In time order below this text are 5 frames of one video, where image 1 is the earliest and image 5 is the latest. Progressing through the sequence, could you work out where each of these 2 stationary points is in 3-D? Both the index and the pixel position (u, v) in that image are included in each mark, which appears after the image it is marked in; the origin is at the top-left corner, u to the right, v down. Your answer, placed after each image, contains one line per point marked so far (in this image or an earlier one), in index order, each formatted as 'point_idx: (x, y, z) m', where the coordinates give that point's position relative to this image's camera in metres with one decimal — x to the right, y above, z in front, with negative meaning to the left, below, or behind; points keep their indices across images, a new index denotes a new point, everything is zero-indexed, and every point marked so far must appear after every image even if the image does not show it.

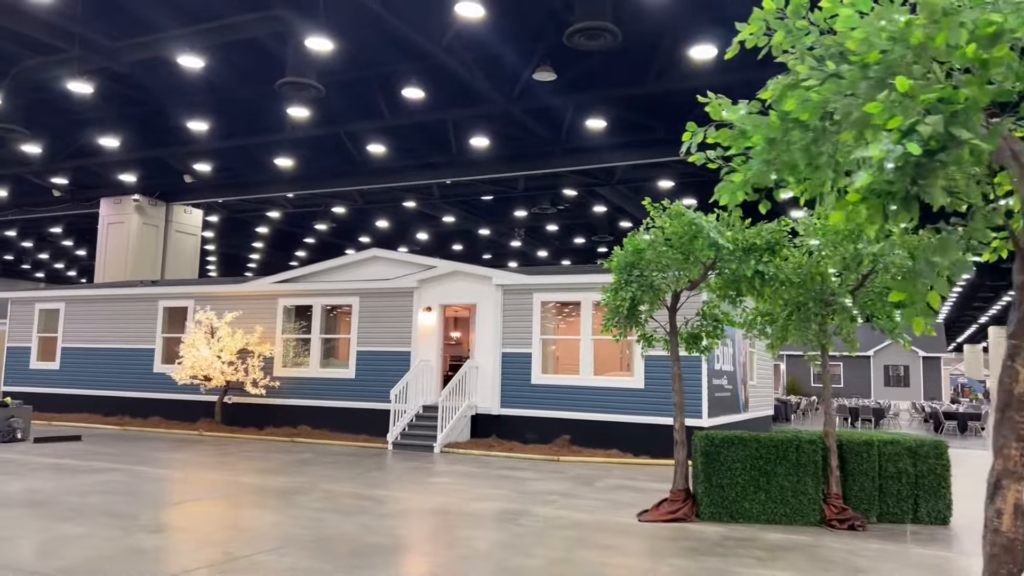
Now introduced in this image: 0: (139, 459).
0: (-4.9, -2.3, +10.0) m
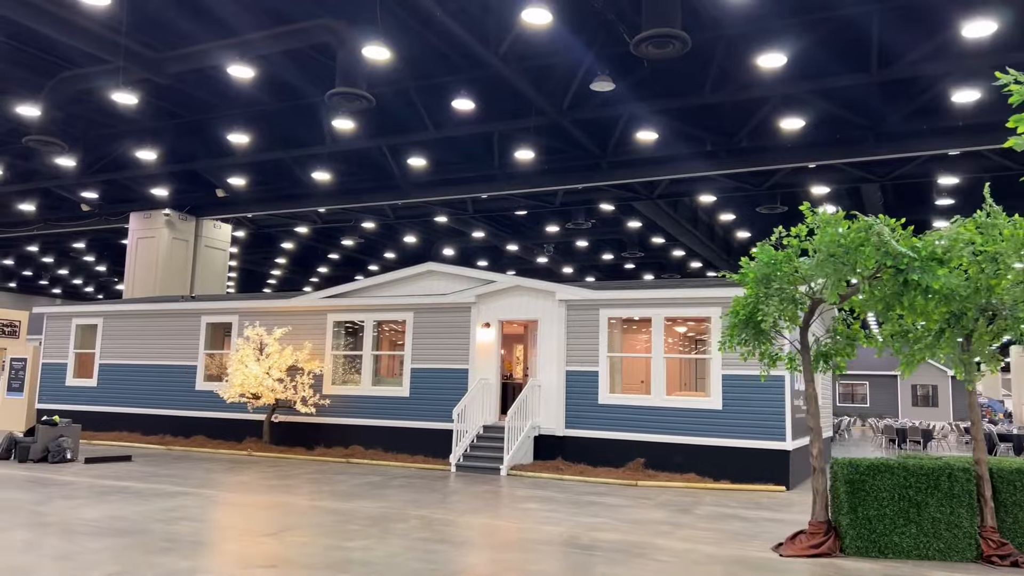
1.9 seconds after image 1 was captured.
0: (-3.9, -2.4, +9.5) m
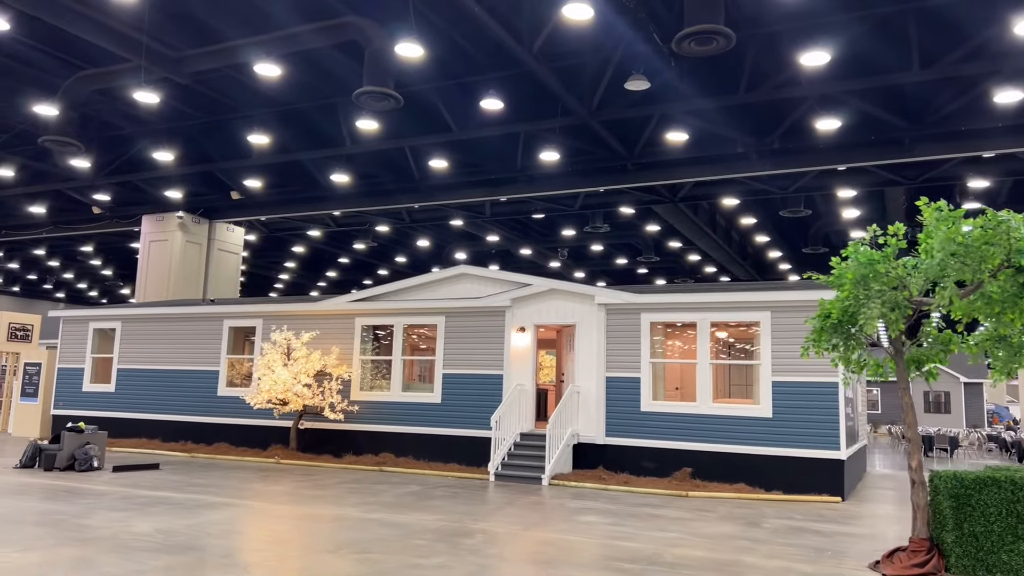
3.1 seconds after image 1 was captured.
0: (-3.3, -2.5, +9.1) m
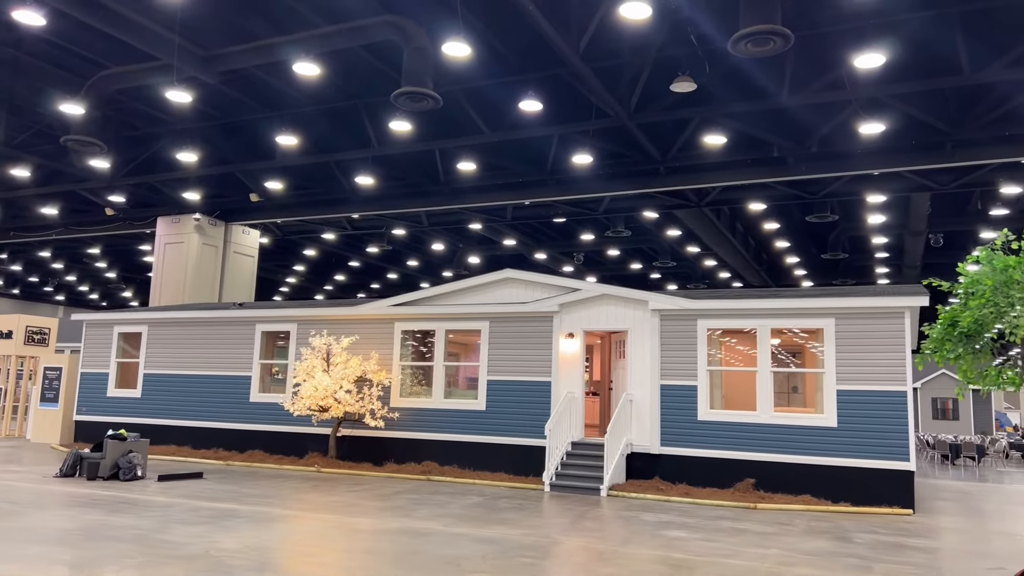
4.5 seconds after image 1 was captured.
0: (-2.5, -2.5, +8.8) m
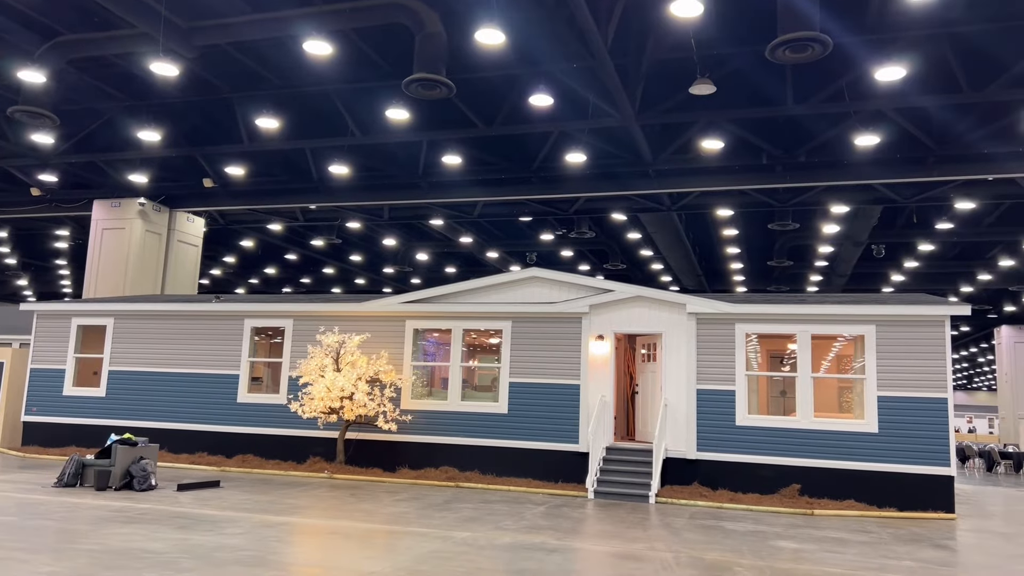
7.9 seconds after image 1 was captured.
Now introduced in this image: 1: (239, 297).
0: (-1.7, -2.4, +8.1) m
1: (-5.1, -0.2, +14.1) m
